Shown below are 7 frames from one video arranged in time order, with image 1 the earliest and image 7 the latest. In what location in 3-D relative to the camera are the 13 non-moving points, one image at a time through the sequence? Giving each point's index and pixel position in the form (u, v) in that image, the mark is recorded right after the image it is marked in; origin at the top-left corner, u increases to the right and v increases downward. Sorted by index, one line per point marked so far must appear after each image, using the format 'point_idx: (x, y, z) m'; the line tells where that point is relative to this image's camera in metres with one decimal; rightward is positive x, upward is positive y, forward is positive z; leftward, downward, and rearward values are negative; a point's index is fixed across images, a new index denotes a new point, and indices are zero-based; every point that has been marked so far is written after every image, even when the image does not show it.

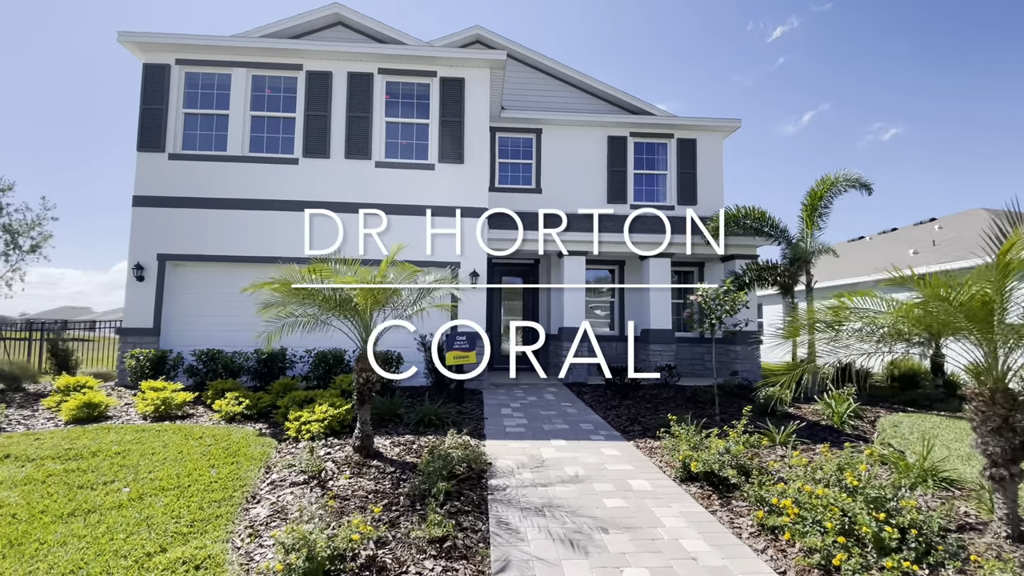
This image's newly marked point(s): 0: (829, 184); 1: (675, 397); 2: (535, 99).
0: (+6.6, +2.2, +10.1) m
1: (+3.1, -2.1, +9.1) m
2: (+0.7, +5.5, +14.1) m
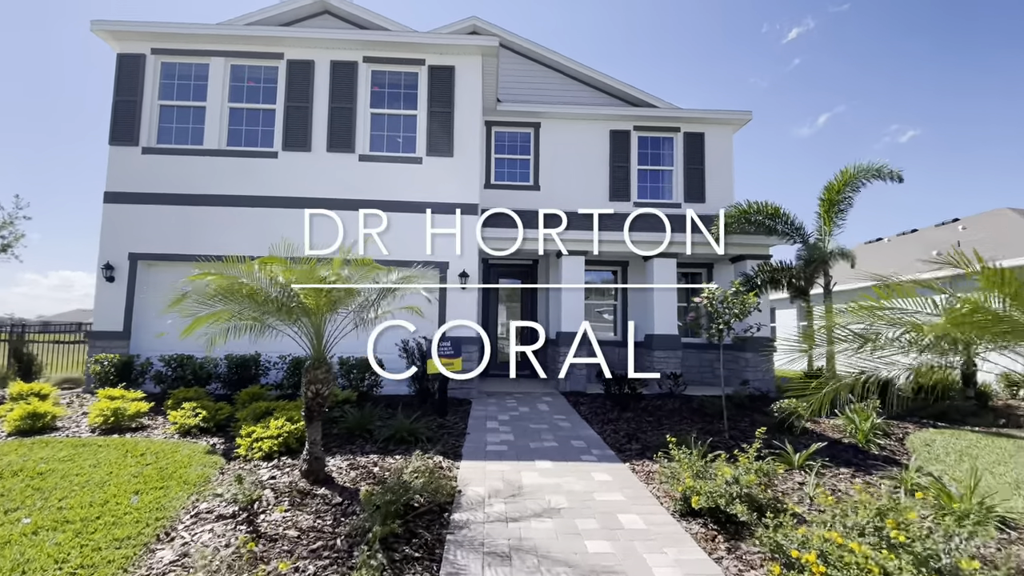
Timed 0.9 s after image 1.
0: (+6.5, +2.1, +9.2) m
1: (+2.9, -2.1, +8.3) m
2: (+0.6, +5.5, +13.4) m
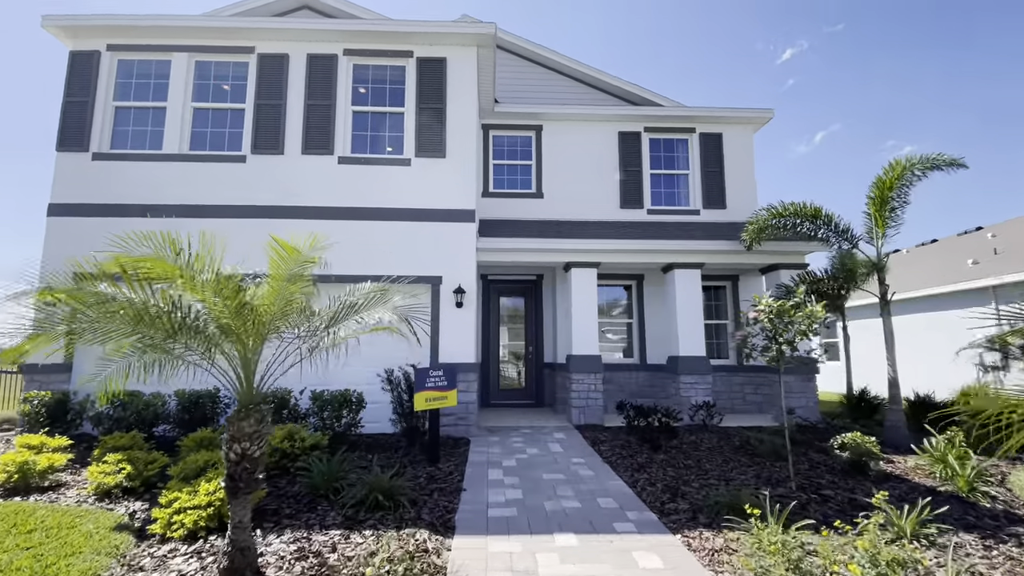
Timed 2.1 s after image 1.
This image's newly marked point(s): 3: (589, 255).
0: (+6.5, +2.0, +8.0) m
1: (+3.0, -2.3, +6.9) m
2: (+0.6, +5.0, +12.3) m
3: (+1.5, +0.7, +9.5) m
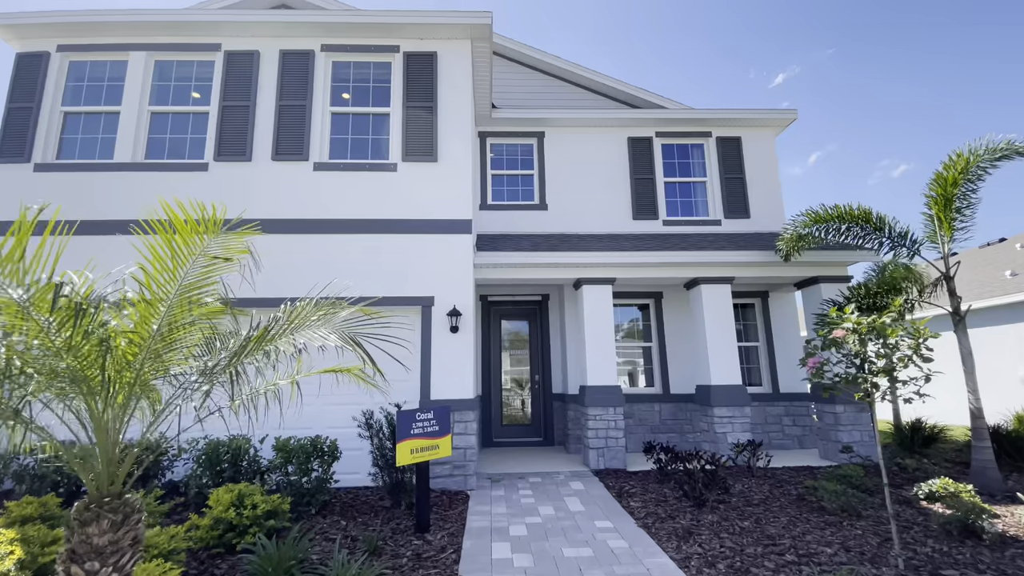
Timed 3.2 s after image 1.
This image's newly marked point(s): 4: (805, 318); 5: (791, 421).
0: (+6.5, +1.8, +6.9) m
1: (+3.1, -2.5, +5.6) m
2: (+0.5, +4.5, +11.4) m
3: (+1.6, +0.3, +8.4) m
4: (+5.5, -0.6, +8.9) m
5: (+5.5, -2.6, +9.5) m
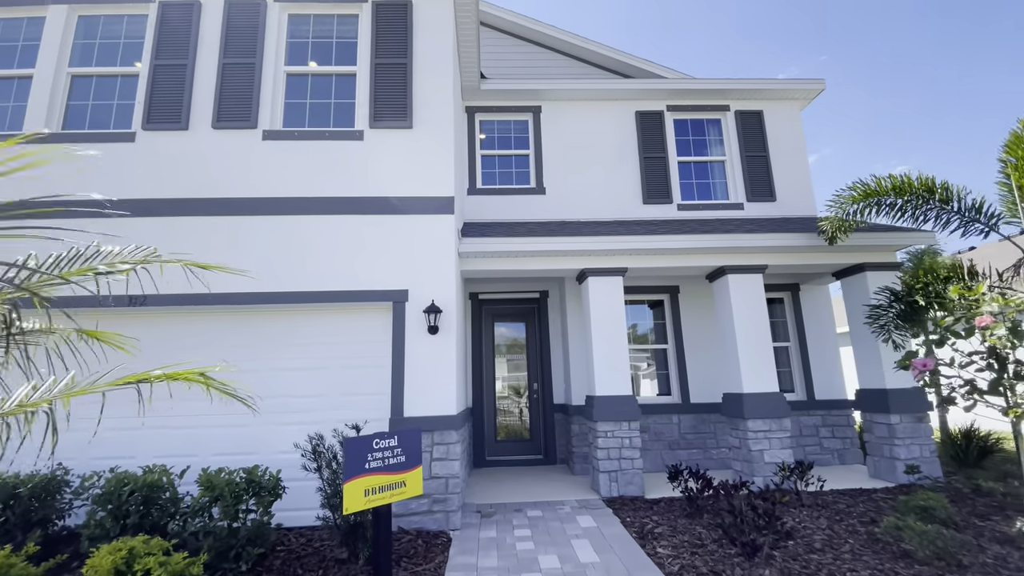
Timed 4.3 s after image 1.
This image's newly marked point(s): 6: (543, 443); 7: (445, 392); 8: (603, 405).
0: (+6.4, +2.0, +5.7) m
1: (+3.0, -2.3, +4.3) m
2: (+0.4, +4.6, +10.1) m
3: (+1.5, +0.4, +7.1) m
4: (+5.4, -0.4, +7.7) m
5: (+5.4, -2.5, +8.2) m
6: (+0.6, -2.8, +8.8) m
7: (-0.8, -1.2, +5.5) m
8: (+1.2, -1.6, +6.6) m
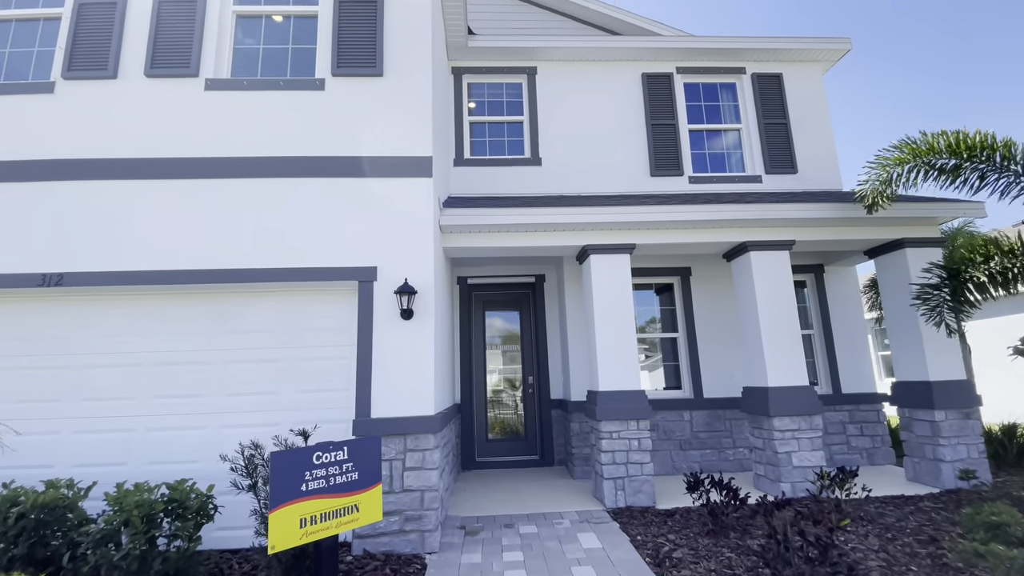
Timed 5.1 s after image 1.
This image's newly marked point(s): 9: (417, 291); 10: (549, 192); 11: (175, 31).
0: (+6.3, +2.2, +4.8) m
1: (+2.9, -2.1, +3.4) m
2: (+0.2, +4.9, +9.2) m
3: (+1.4, +0.7, +6.2) m
4: (+5.3, -0.1, +6.8) m
5: (+5.3, -2.2, +7.4) m
6: (+0.4, -2.5, +7.9) m
7: (-0.9, -1.0, +4.6) m
8: (+1.1, -1.3, +5.7) m
9: (-0.9, 0.0, +4.8) m
10: (+0.6, +1.6, +7.8) m
11: (-3.8, +2.9, +5.4) m
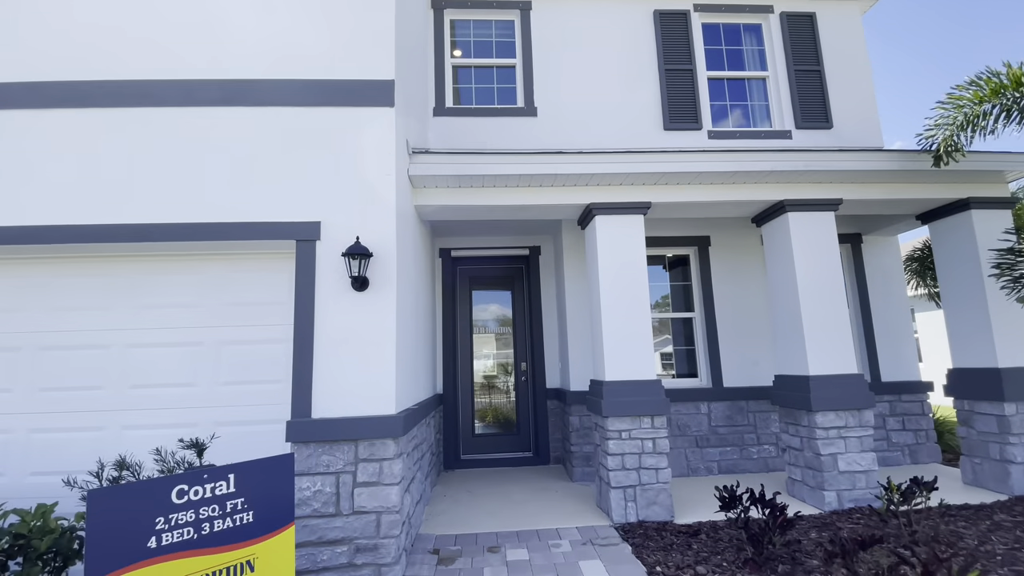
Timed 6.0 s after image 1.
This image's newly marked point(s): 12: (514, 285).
0: (+6.1, +2.5, +3.7) m
1: (+2.8, -1.8, +2.4) m
2: (+0.1, +5.3, +7.9) m
3: (+1.2, +1.0, +5.1) m
4: (+5.1, +0.2, +5.7) m
5: (+5.2, -1.8, +6.4) m
6: (+0.3, -2.1, +6.9) m
7: (-1.0, -0.7, +3.6) m
8: (+1.0, -1.0, +4.6) m
9: (-1.1, +0.3, +3.7) m
10: (+0.5, +2.0, +6.6) m
11: (-3.9, +3.2, +4.2) m
12: (0.0, +0.1, +7.2) m
